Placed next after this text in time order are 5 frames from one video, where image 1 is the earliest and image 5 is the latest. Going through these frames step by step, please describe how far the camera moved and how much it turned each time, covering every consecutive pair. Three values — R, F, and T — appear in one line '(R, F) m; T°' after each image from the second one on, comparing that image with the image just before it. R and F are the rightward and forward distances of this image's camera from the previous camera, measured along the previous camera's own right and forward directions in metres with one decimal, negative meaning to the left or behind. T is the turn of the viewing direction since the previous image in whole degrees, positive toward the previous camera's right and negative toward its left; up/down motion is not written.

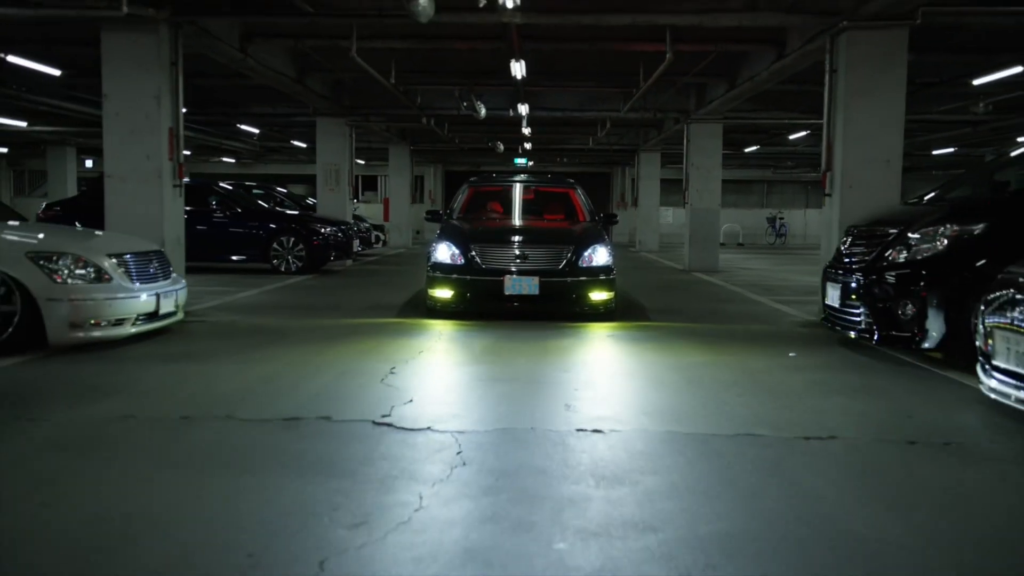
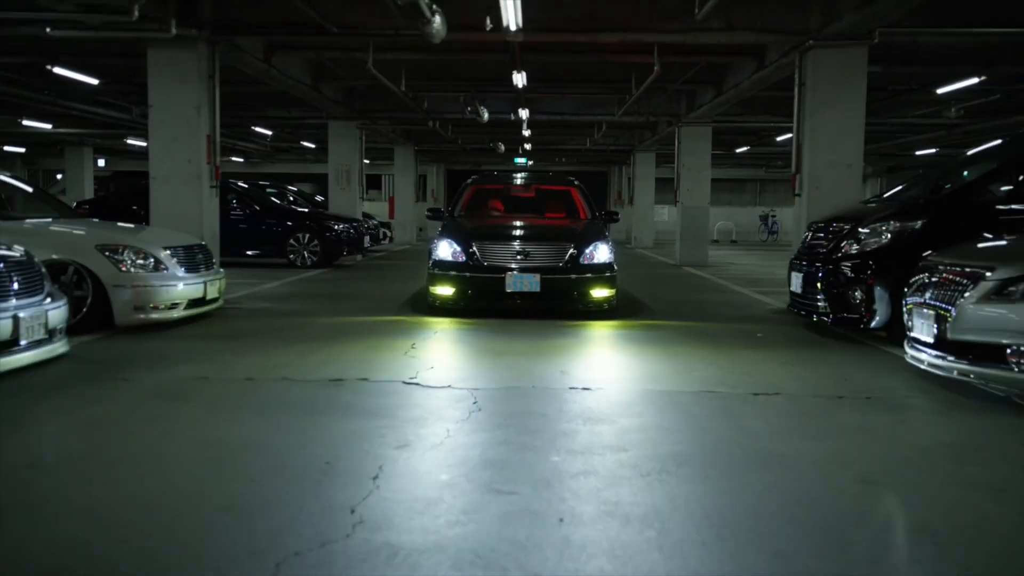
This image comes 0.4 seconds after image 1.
(0.0, -1.1) m; 0°
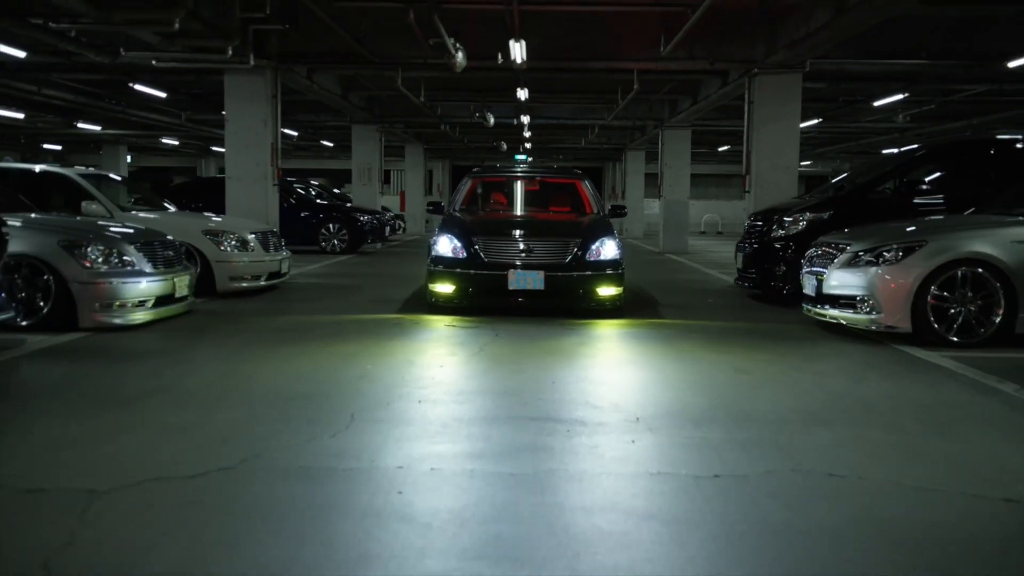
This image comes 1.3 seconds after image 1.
(-0.1, -2.5) m; 0°
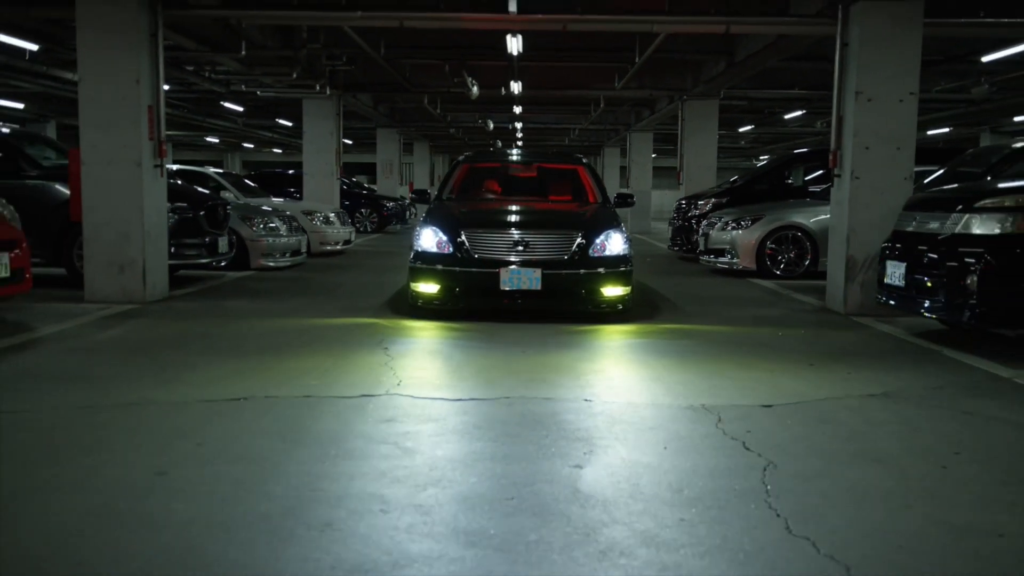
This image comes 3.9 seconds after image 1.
(-0.2, -4.9) m; +1°
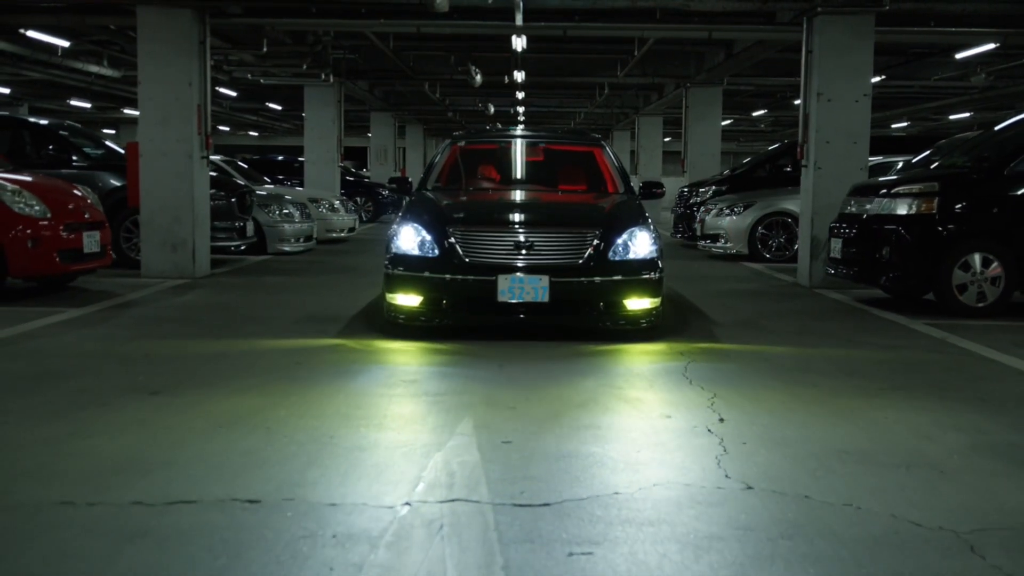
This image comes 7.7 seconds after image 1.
(0.0, -1.3) m; 0°
